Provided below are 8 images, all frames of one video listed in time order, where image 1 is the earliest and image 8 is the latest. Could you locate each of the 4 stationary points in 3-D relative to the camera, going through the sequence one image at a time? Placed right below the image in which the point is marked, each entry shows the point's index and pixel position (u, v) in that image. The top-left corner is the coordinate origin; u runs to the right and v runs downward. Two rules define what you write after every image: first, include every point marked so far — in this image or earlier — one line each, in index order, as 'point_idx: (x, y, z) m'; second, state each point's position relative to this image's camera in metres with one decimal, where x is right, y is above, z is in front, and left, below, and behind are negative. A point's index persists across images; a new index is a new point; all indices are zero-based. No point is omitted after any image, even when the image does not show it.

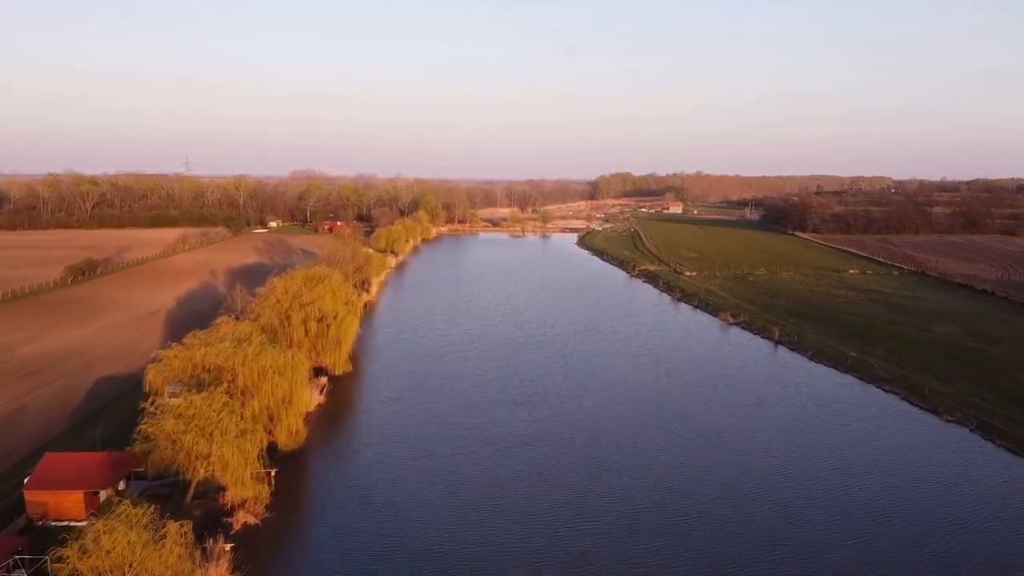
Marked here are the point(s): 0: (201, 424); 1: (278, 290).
0: (-4.4, -1.9, +10.5) m
1: (-5.5, 0.0, +17.3) m
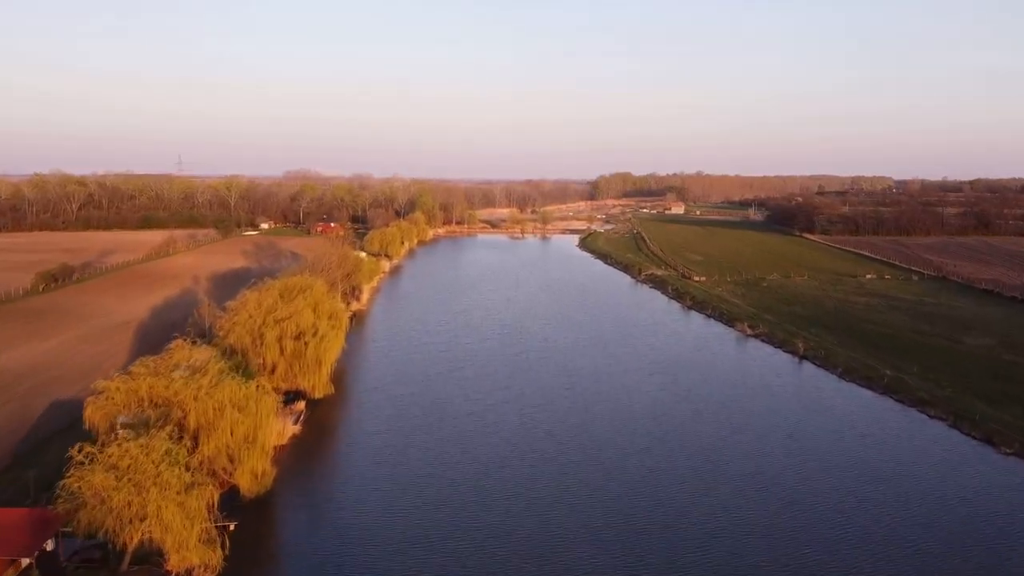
0: (-4.4, -2.2, +8.7) m
1: (-5.5, -0.3, +15.5) m
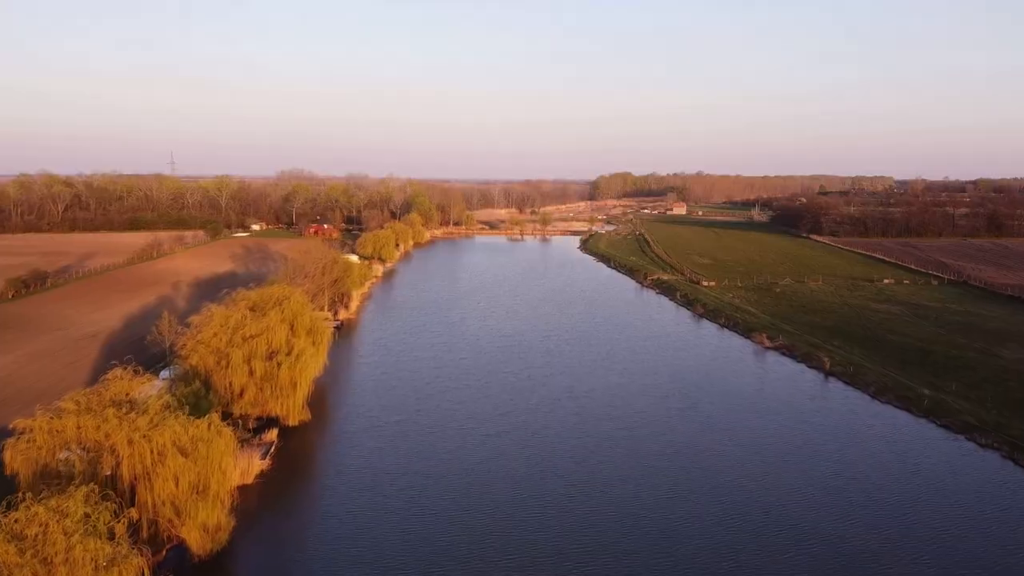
0: (-4.4, -2.5, +6.9) m
1: (-5.5, -0.5, +13.8) m
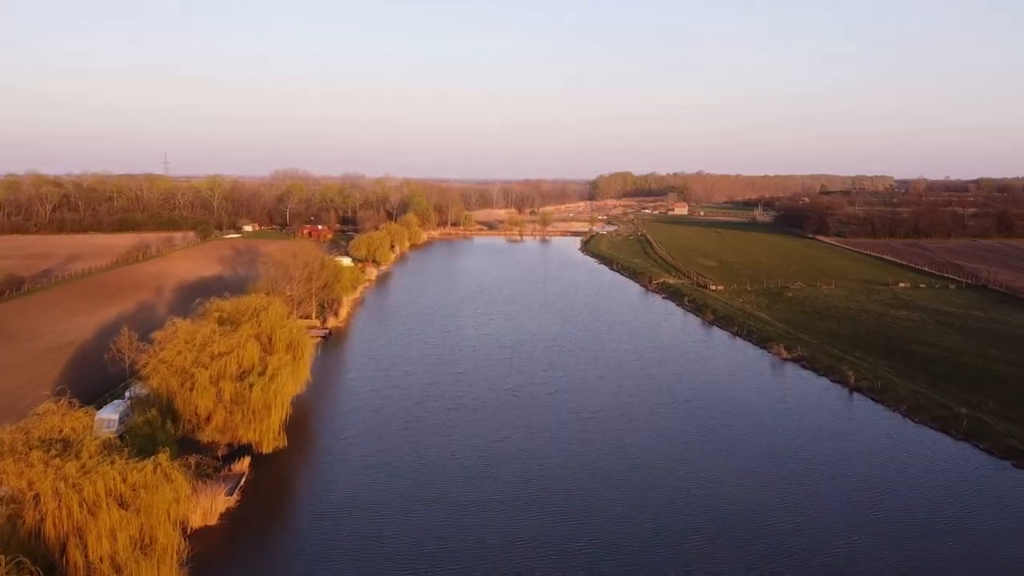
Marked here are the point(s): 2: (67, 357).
0: (-4.4, -2.7, +5.5) m
1: (-5.5, -0.7, +12.4) m
2: (-11.1, -1.8, +18.4) m
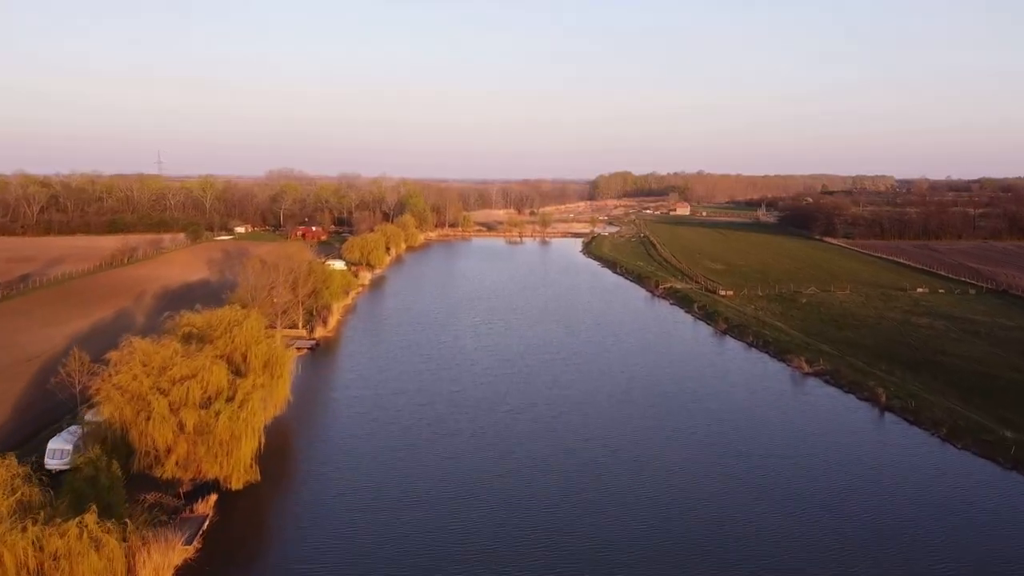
0: (-4.4, -2.9, +4.1) m
1: (-5.5, -1.0, +11.0) m
2: (-11.1, -2.0, +17.0) m
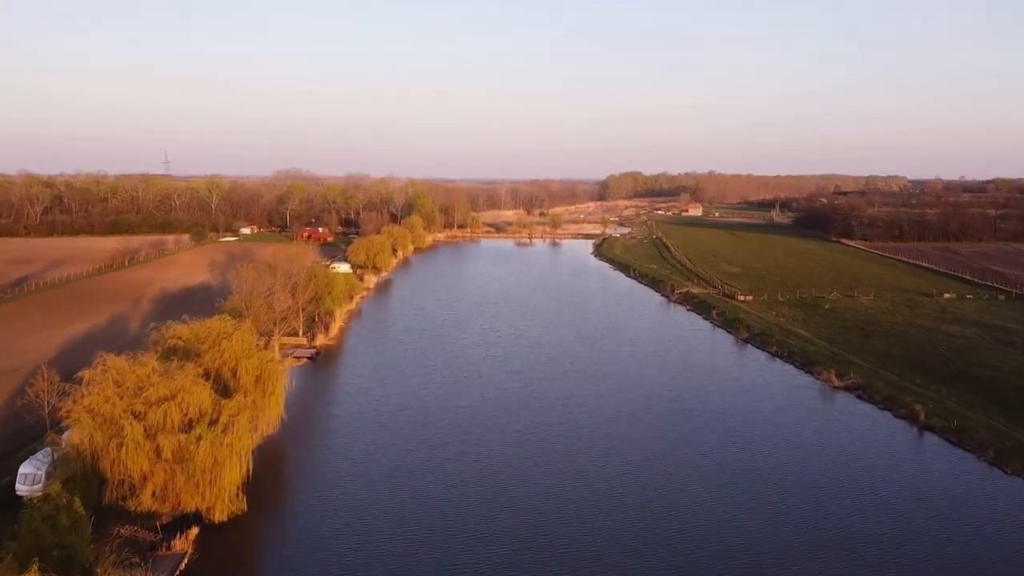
0: (-4.3, -3.1, +3.1) m
1: (-5.4, -1.1, +10.0) m
2: (-10.9, -2.2, +16.1) m
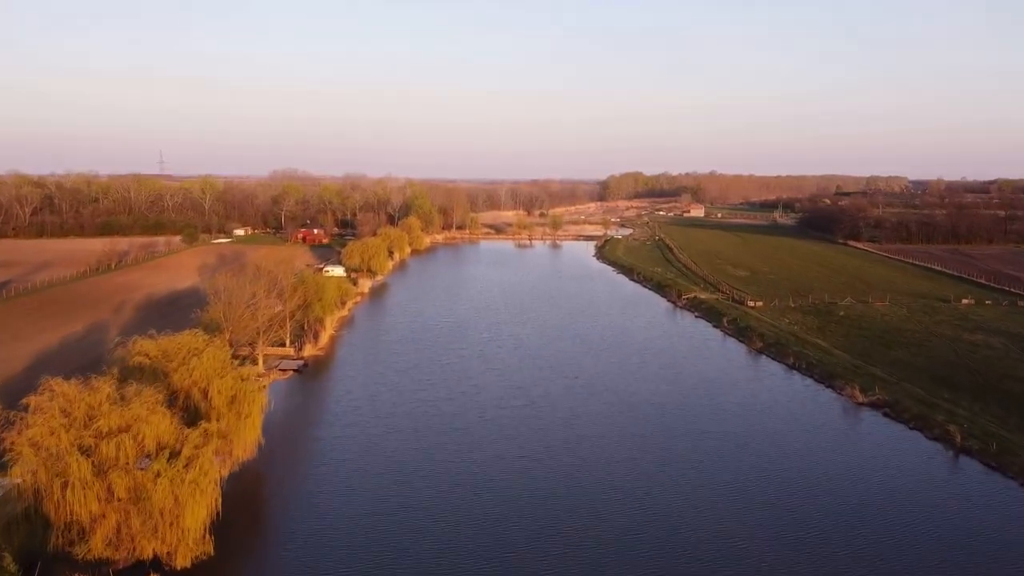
0: (-4.3, -3.3, +2.0) m
1: (-5.4, -1.3, +8.8) m
2: (-10.9, -2.4, +14.9) m
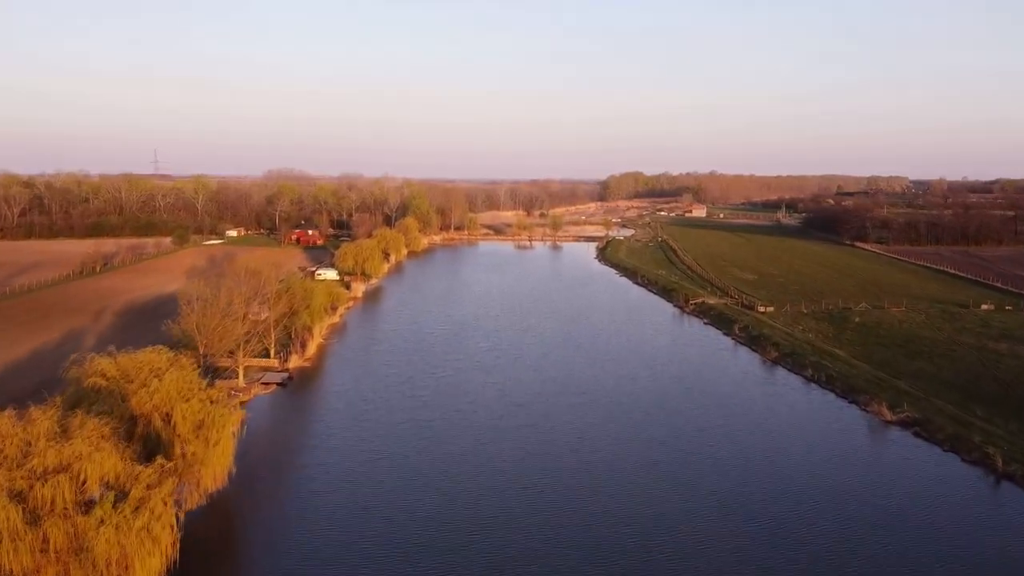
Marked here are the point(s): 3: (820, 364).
0: (-4.3, -3.4, +0.8) m
1: (-5.4, -1.5, +7.6) m
2: (-10.9, -2.6, +13.7) m
3: (+7.5, -1.9, +18.1) m
